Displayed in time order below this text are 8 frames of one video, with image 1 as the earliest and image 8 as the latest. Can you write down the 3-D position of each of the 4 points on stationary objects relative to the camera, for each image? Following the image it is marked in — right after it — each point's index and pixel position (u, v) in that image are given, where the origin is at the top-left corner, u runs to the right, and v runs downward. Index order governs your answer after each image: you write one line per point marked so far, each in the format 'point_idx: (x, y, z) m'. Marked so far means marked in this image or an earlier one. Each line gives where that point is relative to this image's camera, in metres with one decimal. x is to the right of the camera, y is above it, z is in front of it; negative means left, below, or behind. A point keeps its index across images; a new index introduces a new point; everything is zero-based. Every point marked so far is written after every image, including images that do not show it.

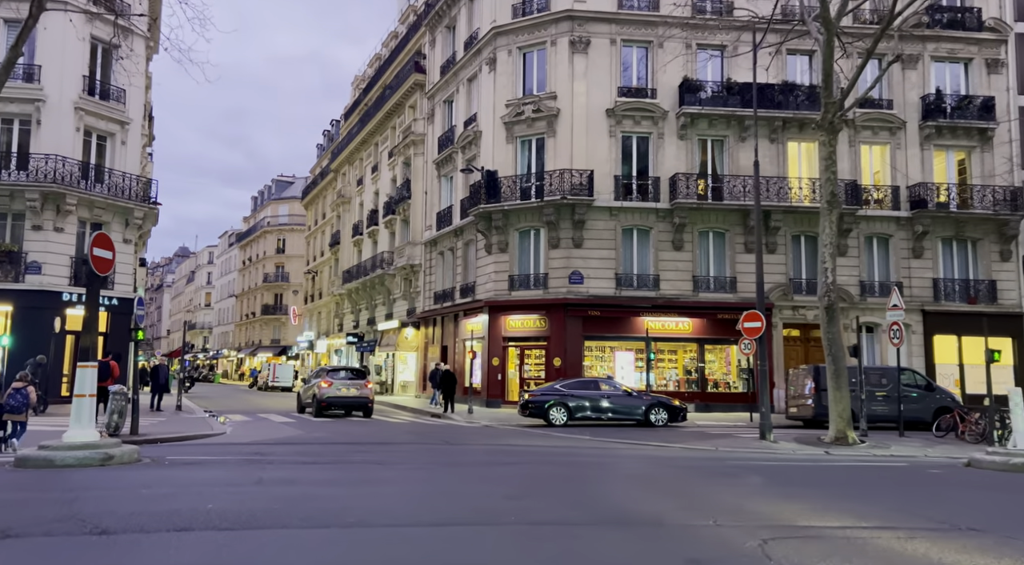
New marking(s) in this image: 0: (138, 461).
0: (-5.3, -2.5, +11.8) m
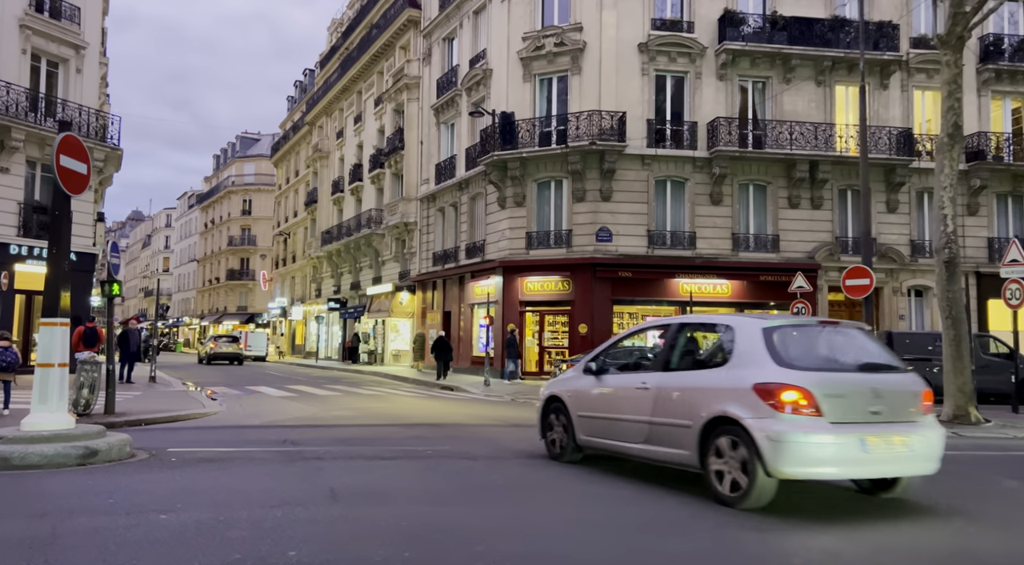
0: (-3.8, -1.8, +8.3) m
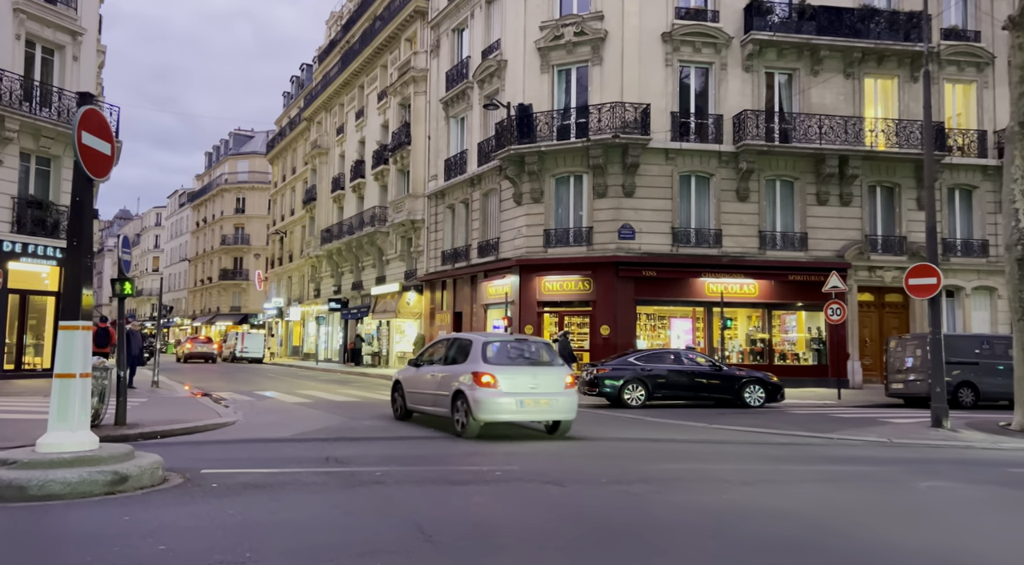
0: (-3.0, -1.7, +7.2) m
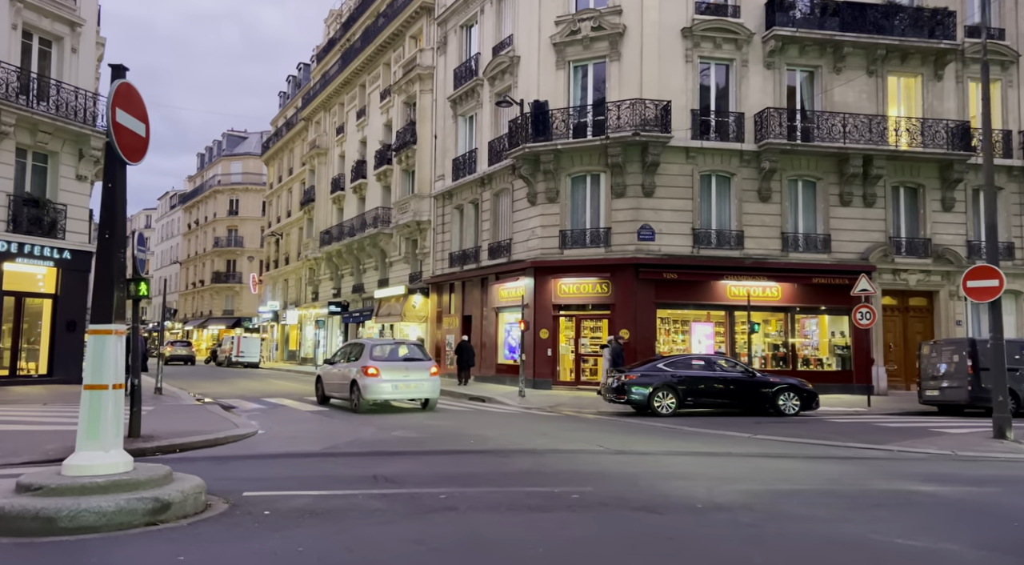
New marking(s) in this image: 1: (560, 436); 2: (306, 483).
0: (-2.3, -1.7, +6.3) m
1: (+0.7, -2.4, +12.9) m
2: (-2.0, -1.9, +7.9) m
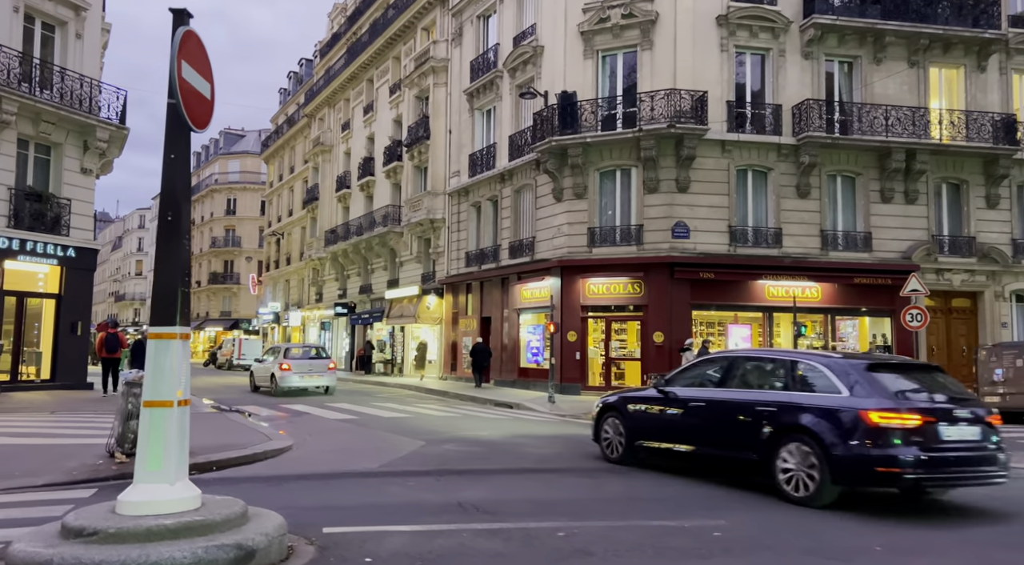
0: (-1.3, -1.7, +5.1) m
1: (+1.6, -2.4, +11.8) m
2: (-1.0, -1.9, +6.7) m
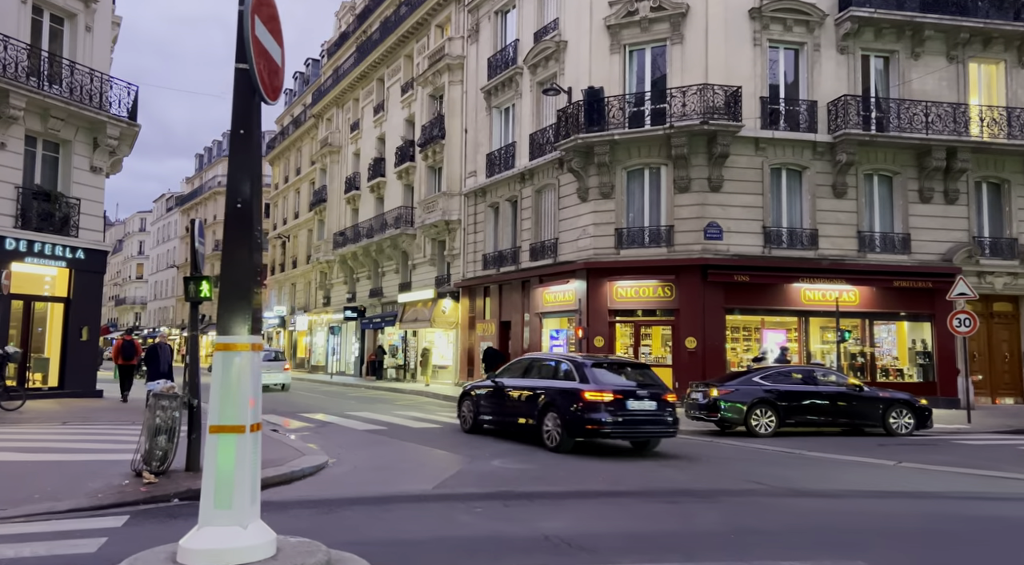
0: (-0.6, -1.7, +4.3) m
1: (+2.3, -2.4, +10.9) m
2: (-0.3, -1.9, +5.8) m
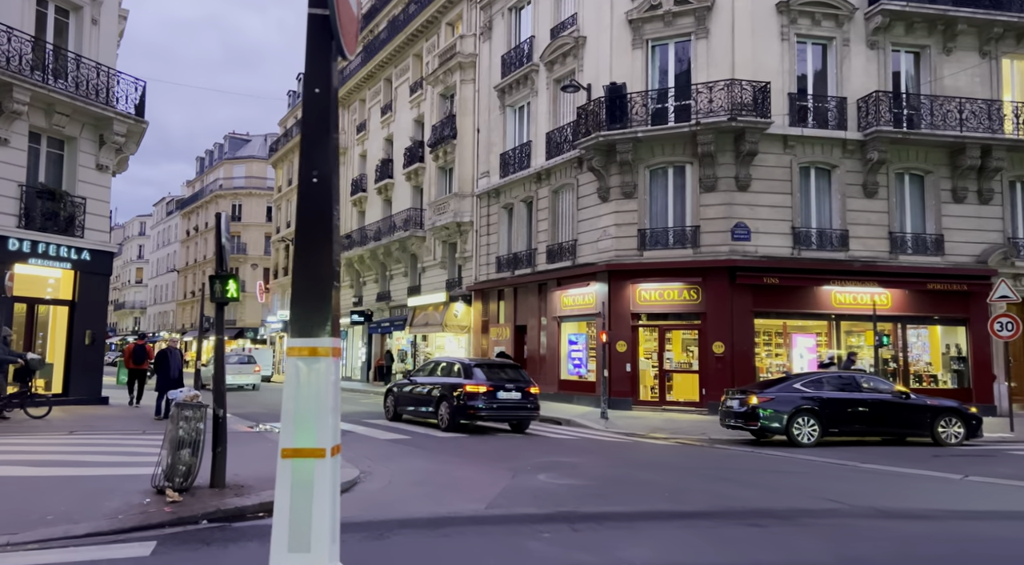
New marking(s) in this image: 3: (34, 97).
0: (-0.1, -1.6, +3.5) m
1: (+2.9, -2.4, +10.1) m
2: (+0.3, -1.8, +5.1) m
3: (-10.2, +3.9, +17.6) m
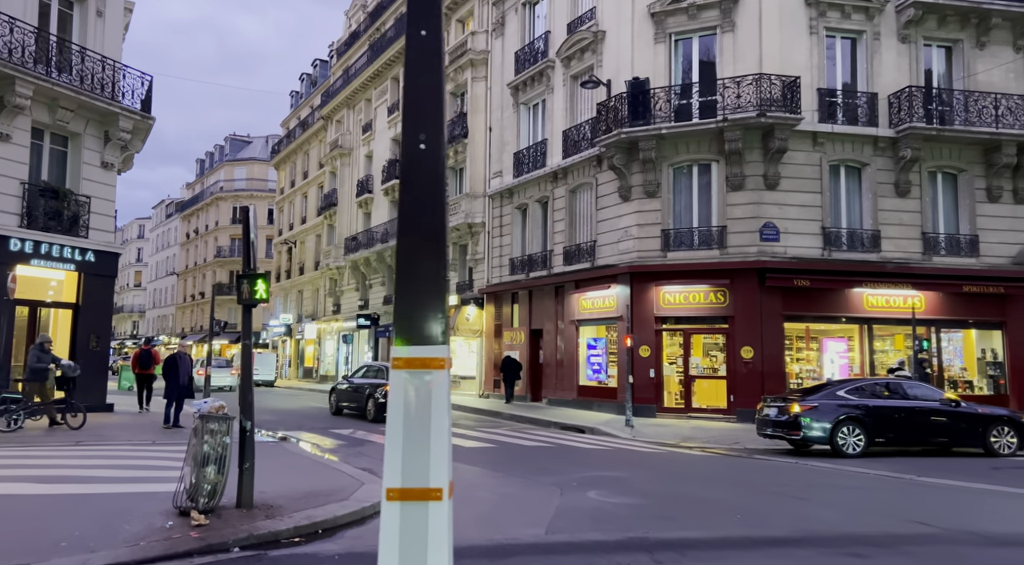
0: (+0.5, -1.6, +2.7) m
1: (+3.4, -2.4, +9.4) m
2: (+0.8, -1.8, +4.3) m
3: (-9.7, +3.9, +16.8) m
